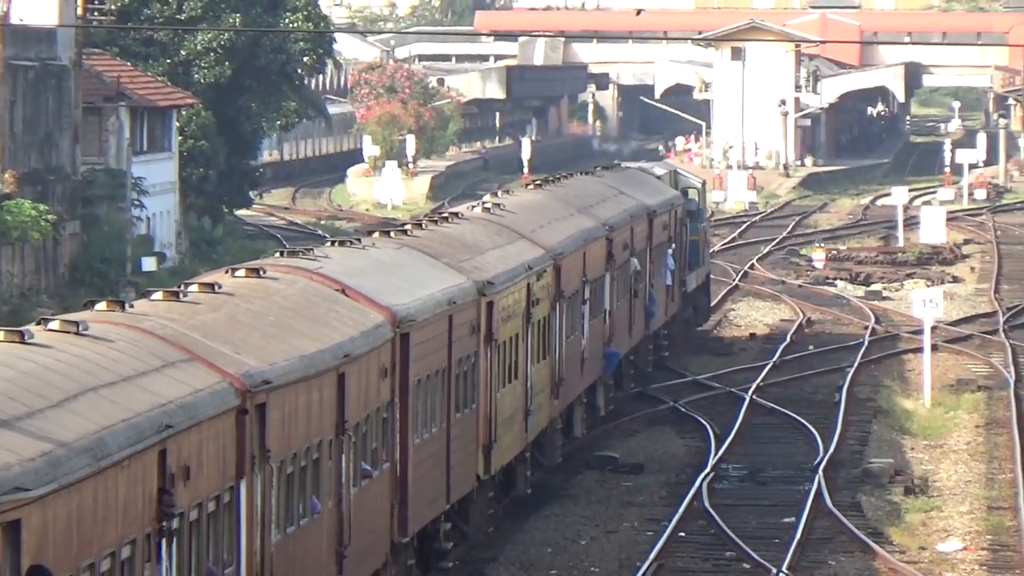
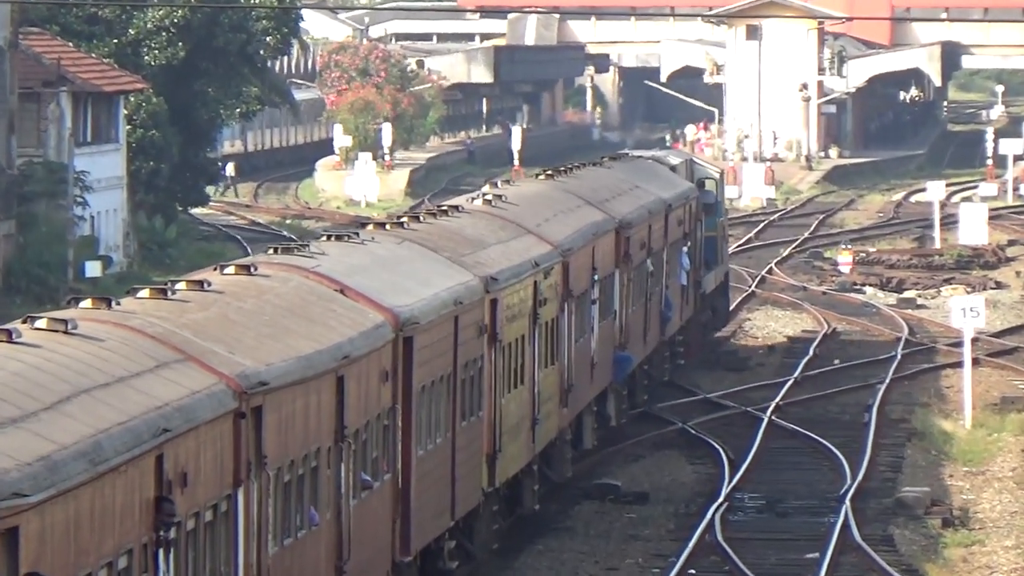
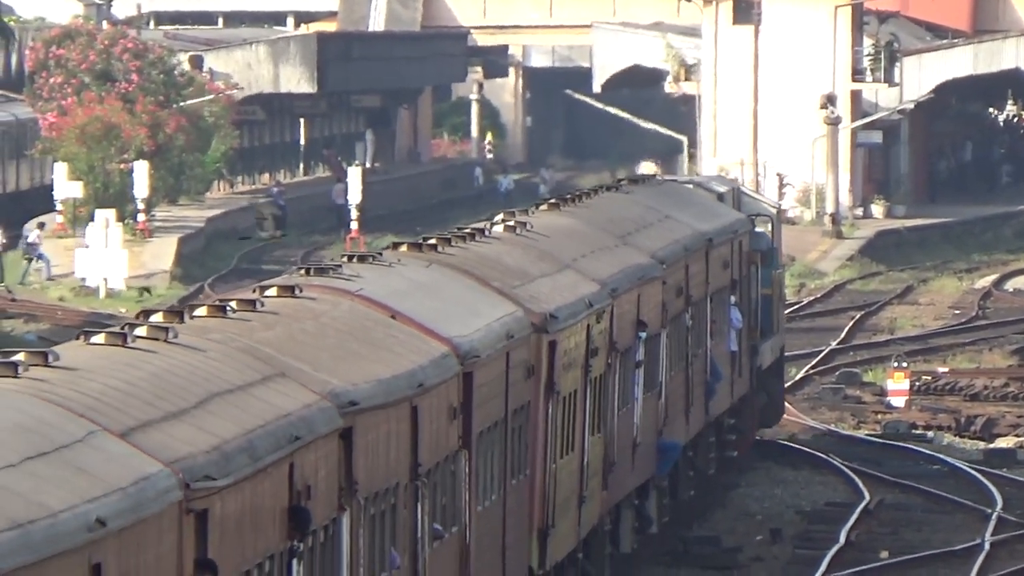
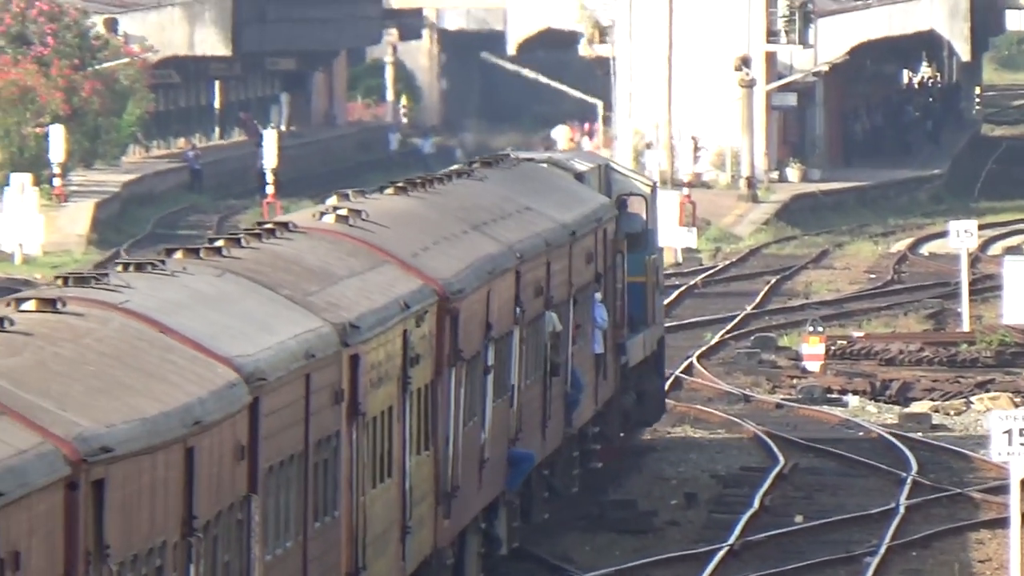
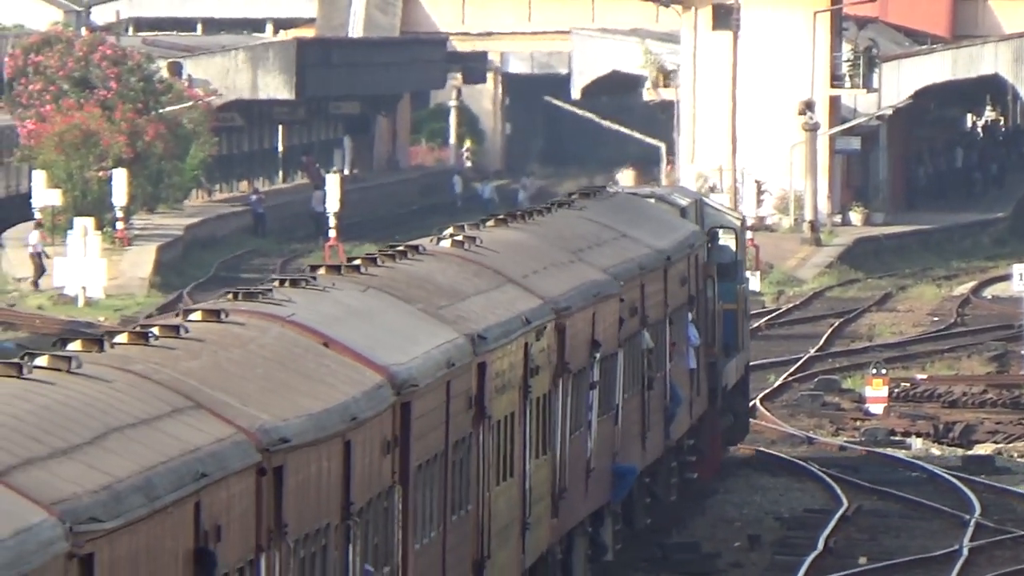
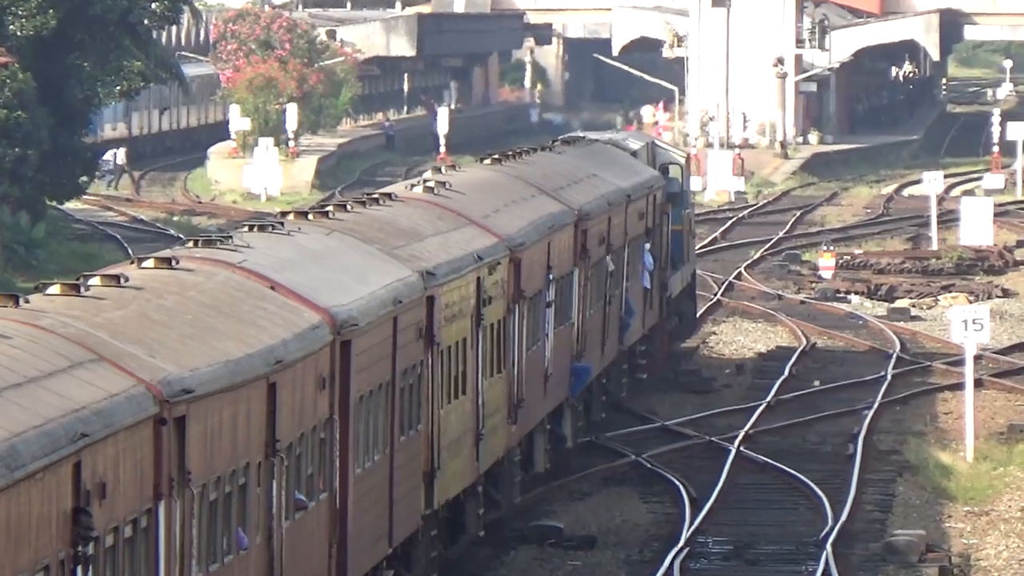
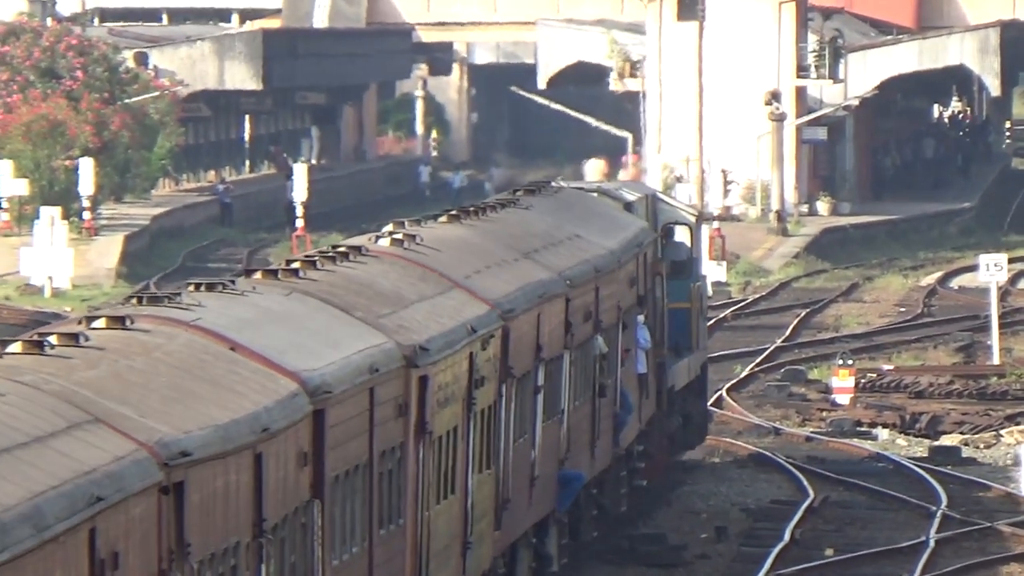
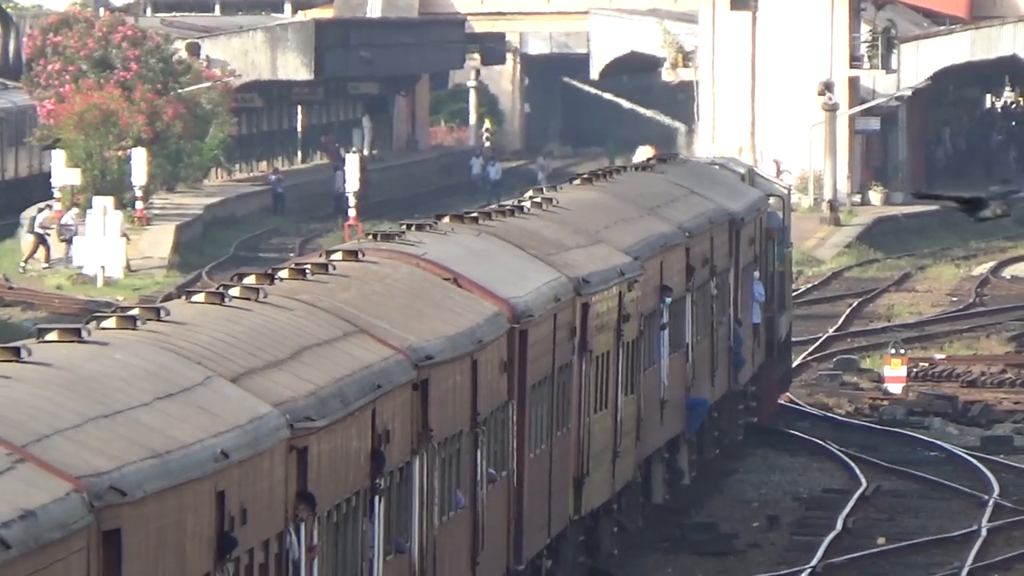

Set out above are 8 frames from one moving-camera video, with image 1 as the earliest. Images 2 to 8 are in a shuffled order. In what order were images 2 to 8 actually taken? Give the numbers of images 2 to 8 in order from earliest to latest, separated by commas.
2, 6, 4, 7, 5, 3, 8
